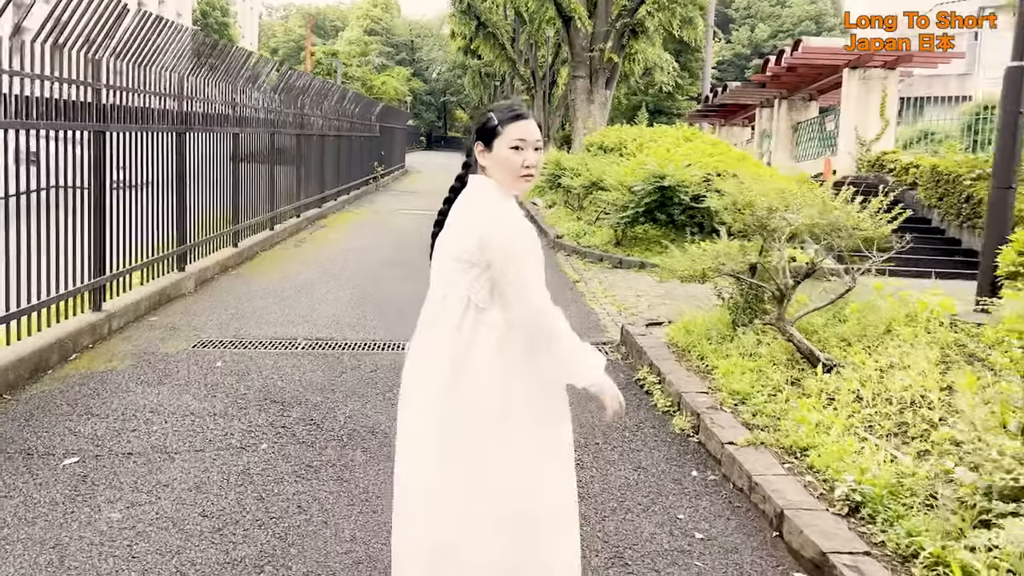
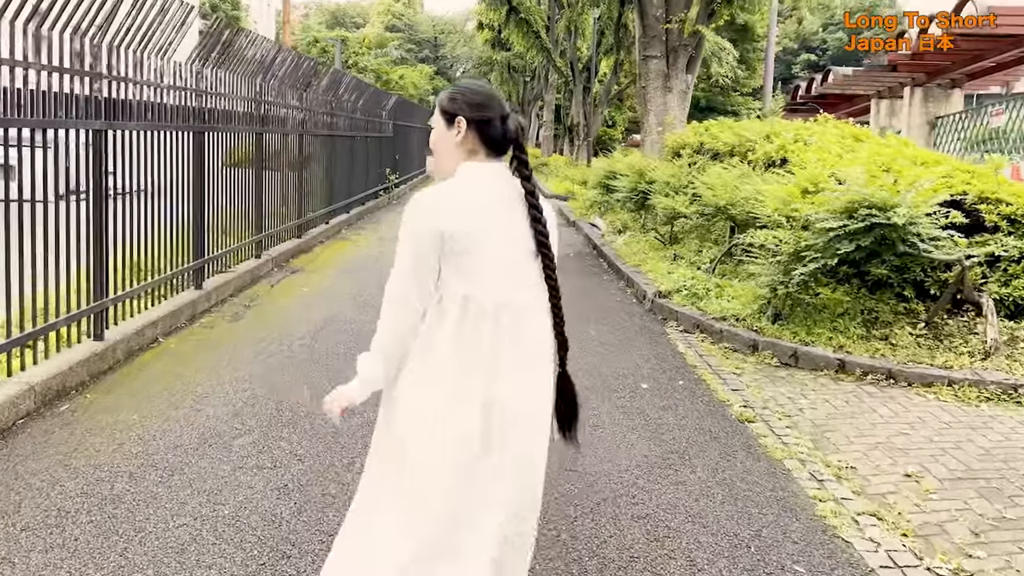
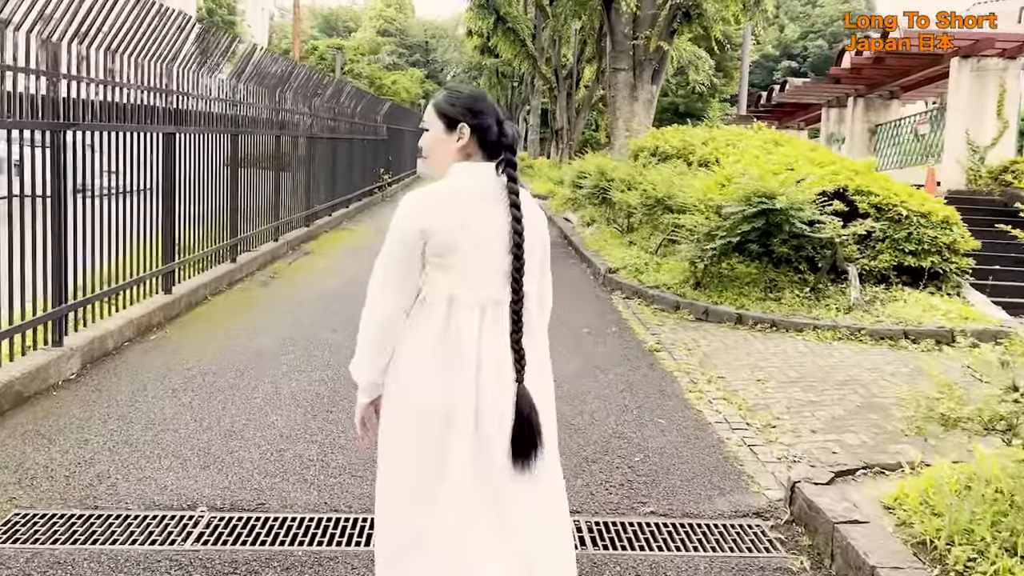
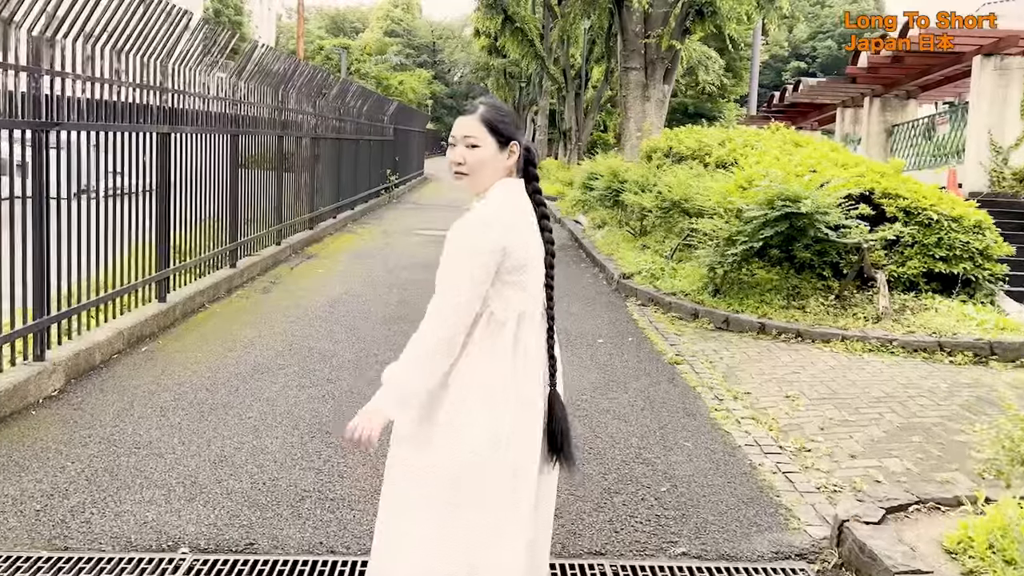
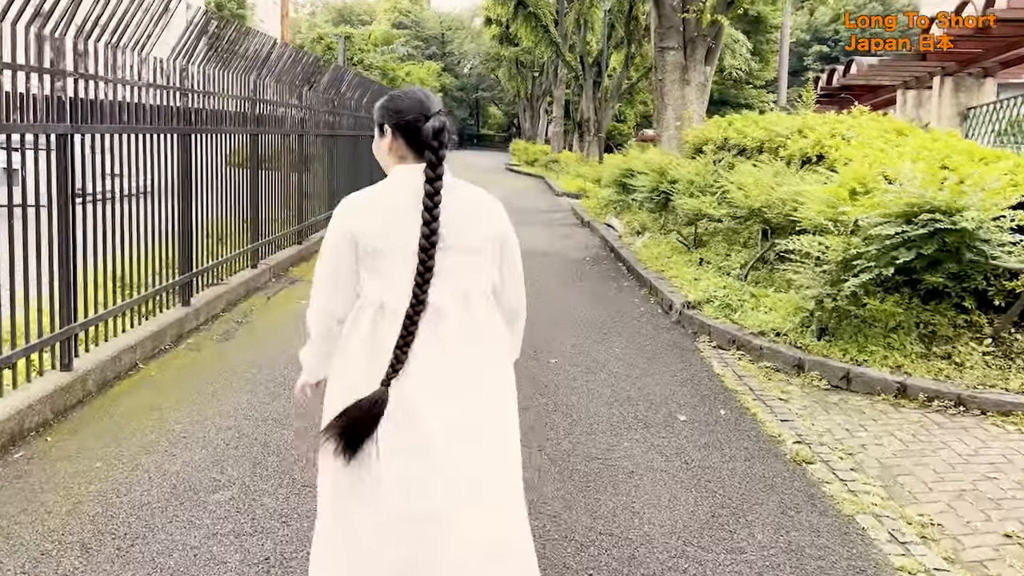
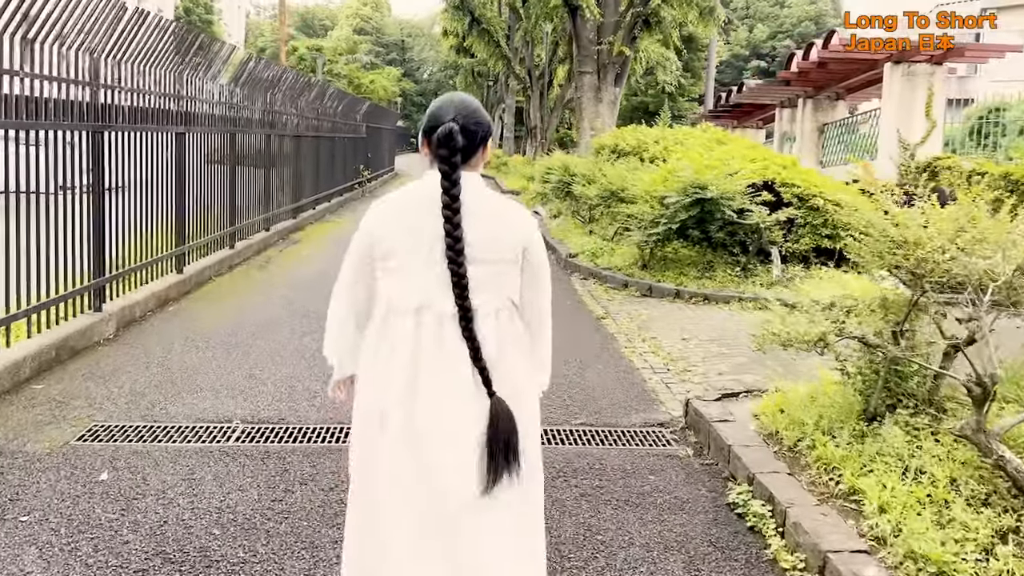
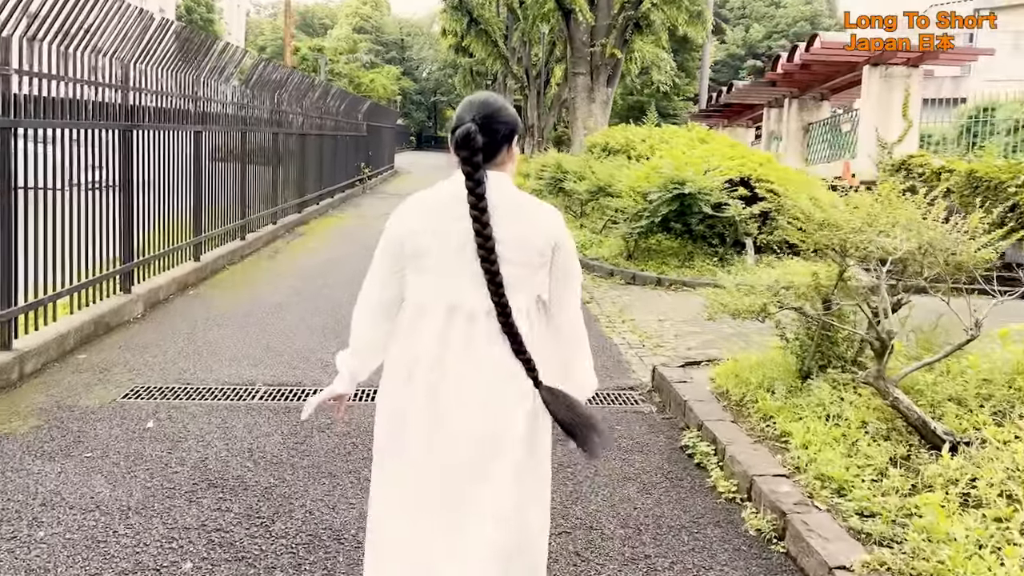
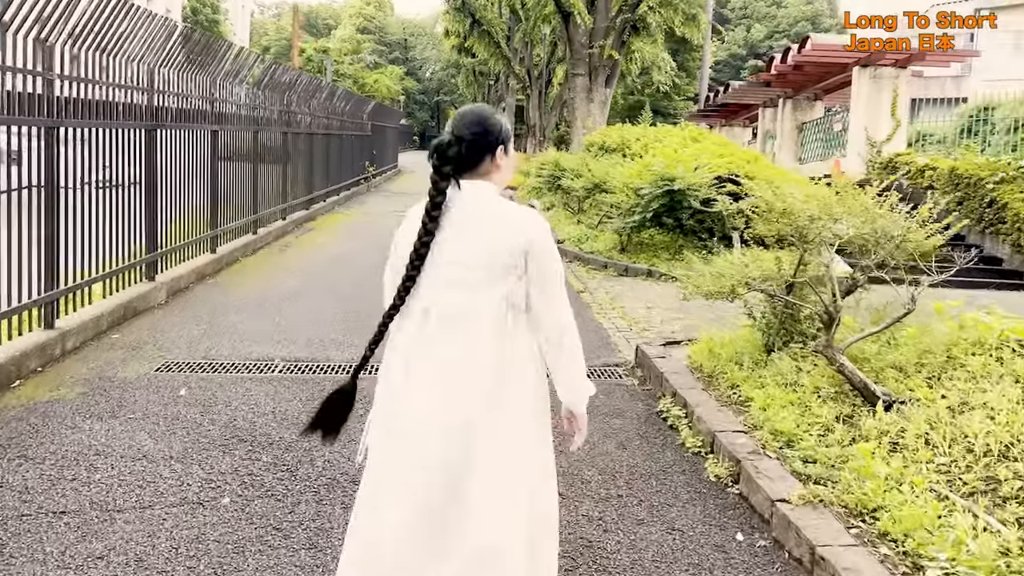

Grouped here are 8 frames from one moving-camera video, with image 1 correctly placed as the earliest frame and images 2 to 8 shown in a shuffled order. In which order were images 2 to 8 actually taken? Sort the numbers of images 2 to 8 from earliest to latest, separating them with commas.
8, 7, 6, 3, 4, 2, 5
